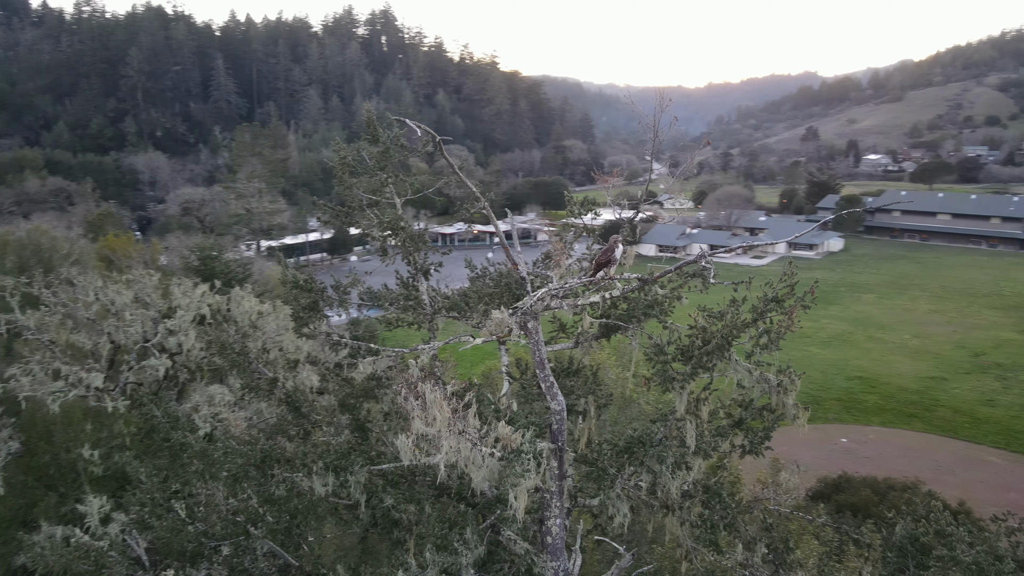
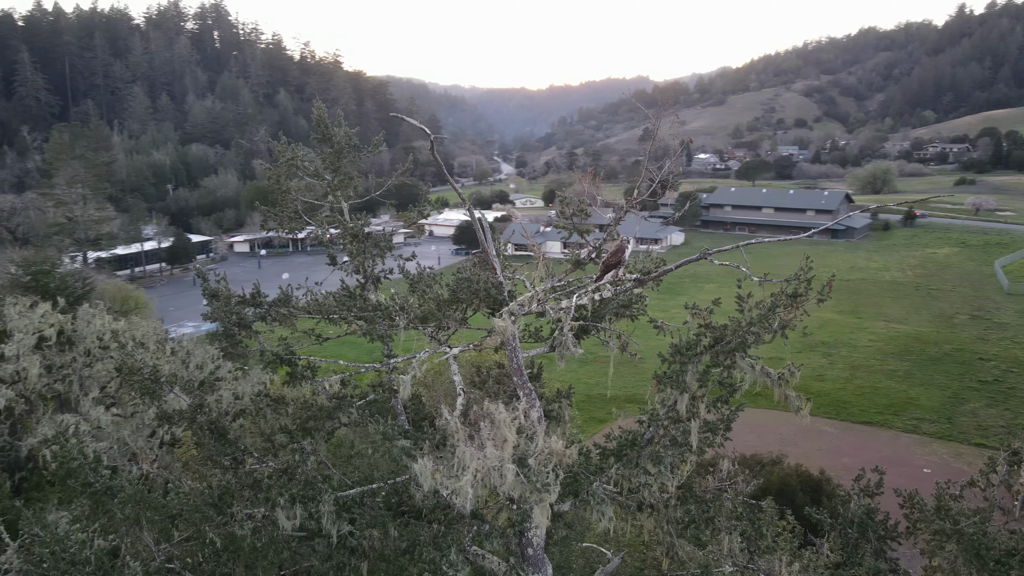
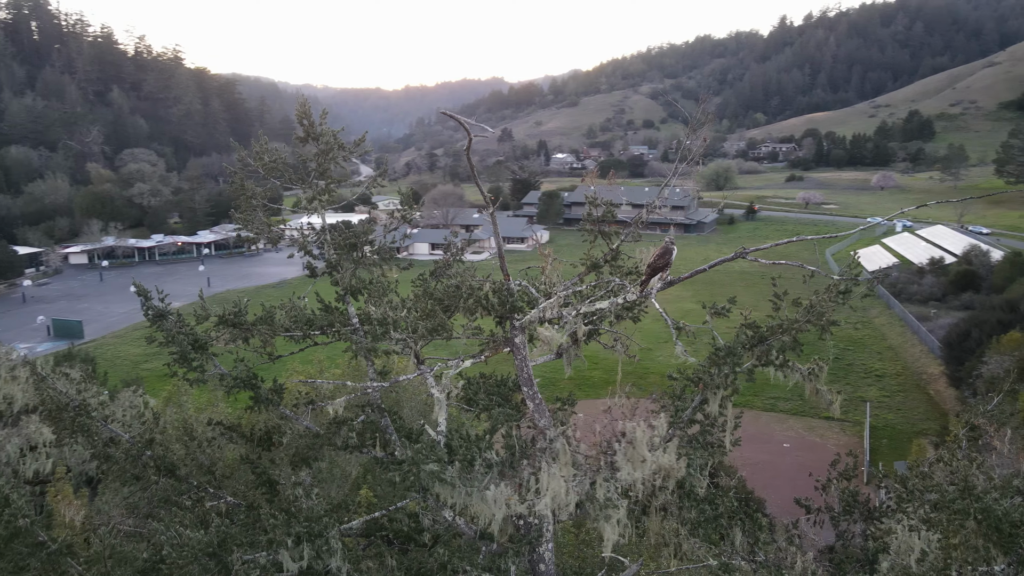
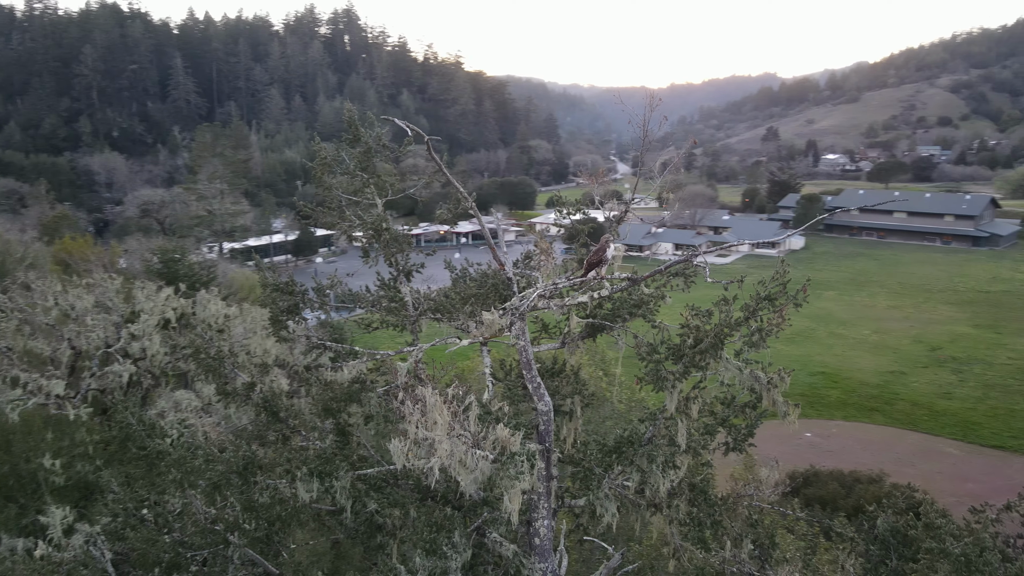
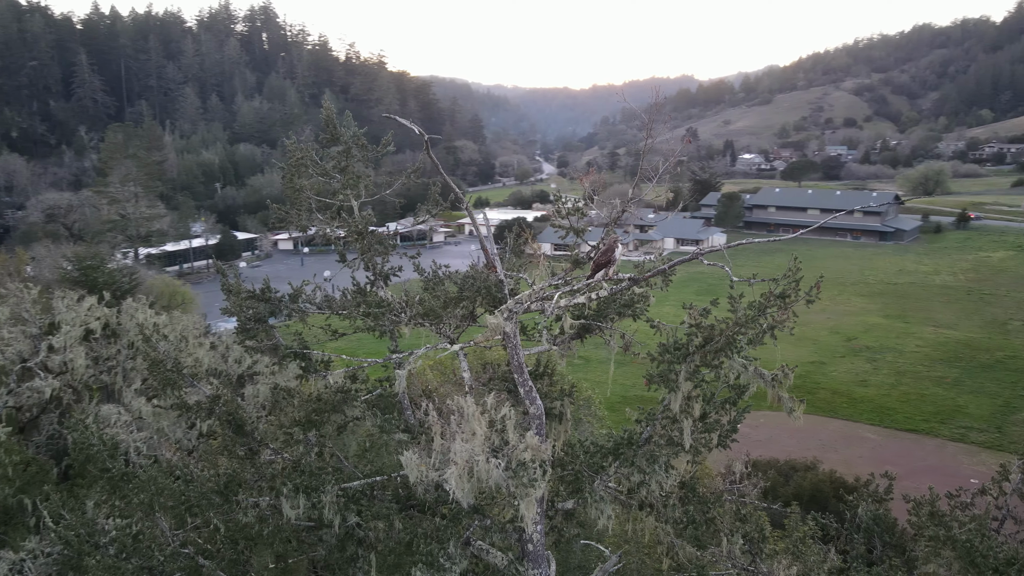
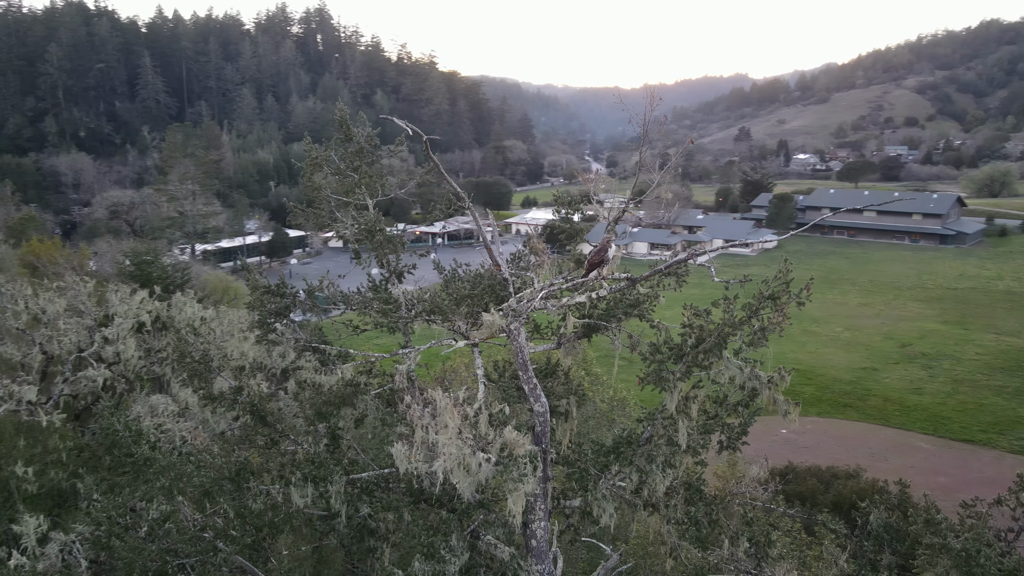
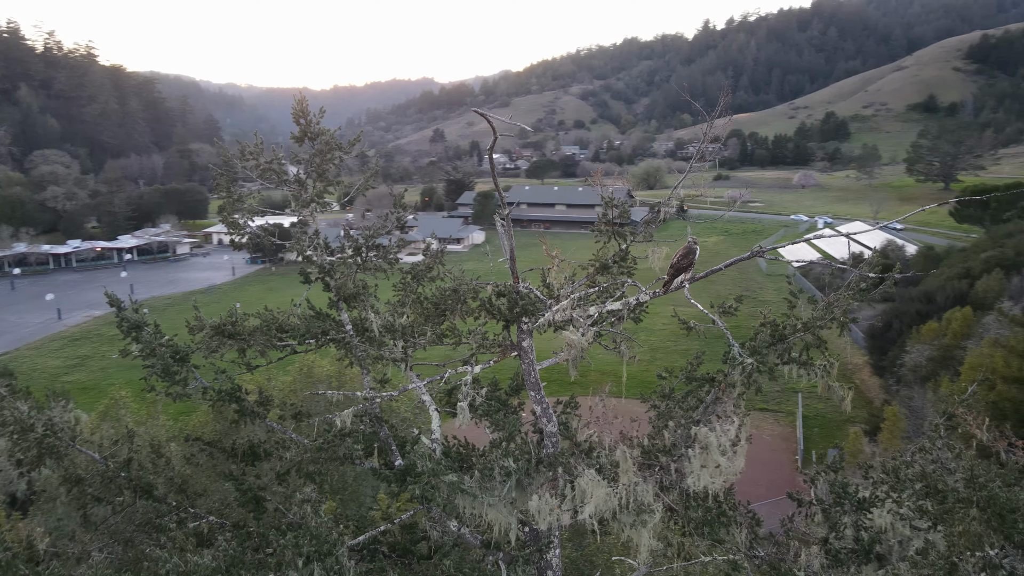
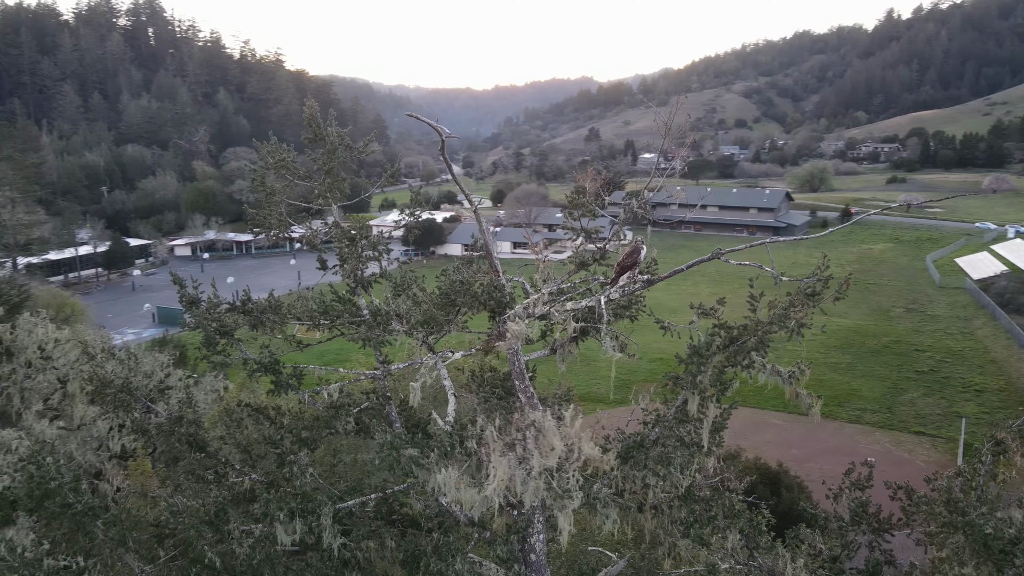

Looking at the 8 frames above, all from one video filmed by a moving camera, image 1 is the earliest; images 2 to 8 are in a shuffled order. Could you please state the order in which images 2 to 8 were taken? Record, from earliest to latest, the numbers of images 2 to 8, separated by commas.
4, 6, 5, 2, 8, 3, 7
